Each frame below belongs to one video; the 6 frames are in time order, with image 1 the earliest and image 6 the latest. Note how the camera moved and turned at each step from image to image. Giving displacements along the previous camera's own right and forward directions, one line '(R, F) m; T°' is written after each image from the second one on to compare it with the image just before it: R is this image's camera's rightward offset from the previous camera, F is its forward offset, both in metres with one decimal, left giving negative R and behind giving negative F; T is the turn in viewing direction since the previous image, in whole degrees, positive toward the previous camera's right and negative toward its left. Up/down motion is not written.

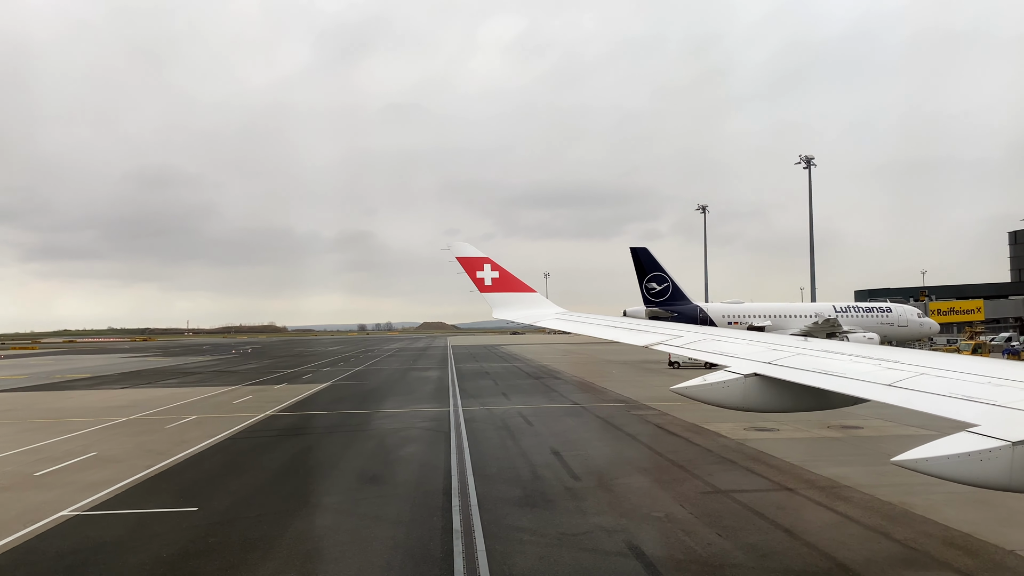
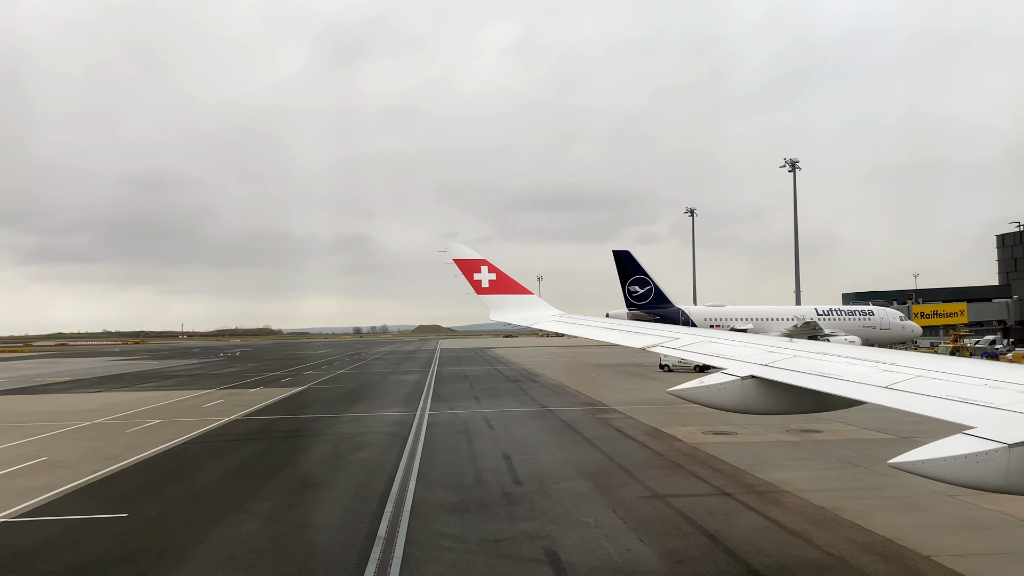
(+1.0, +0.1) m; 0°
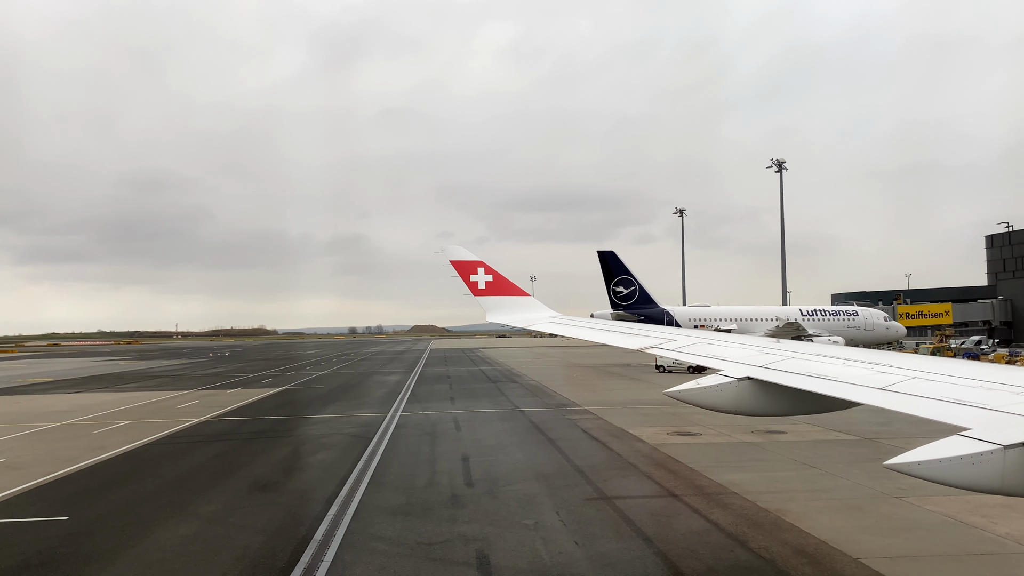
(+0.8, +0.1) m; 0°
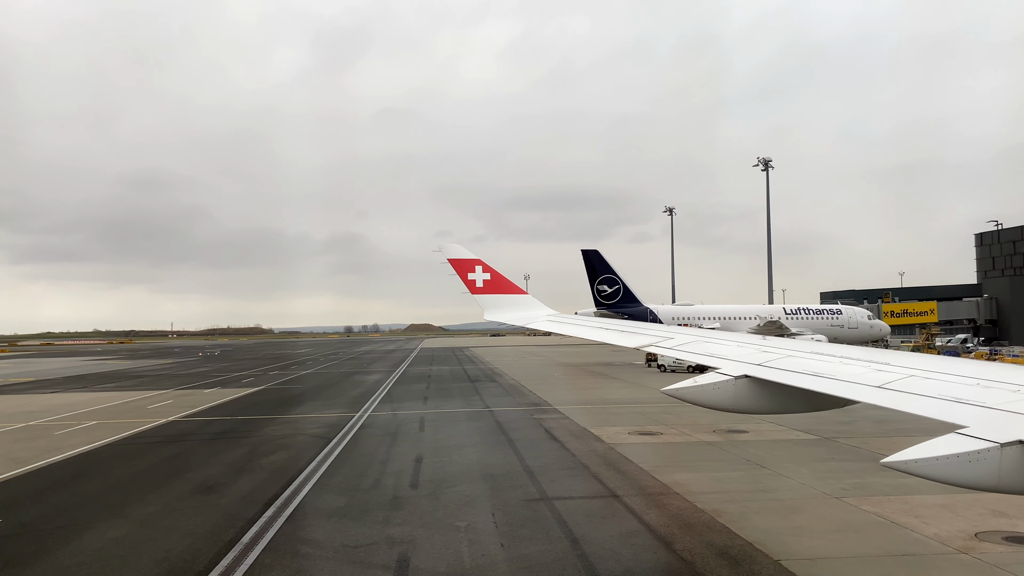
(+0.9, +0.1) m; 0°
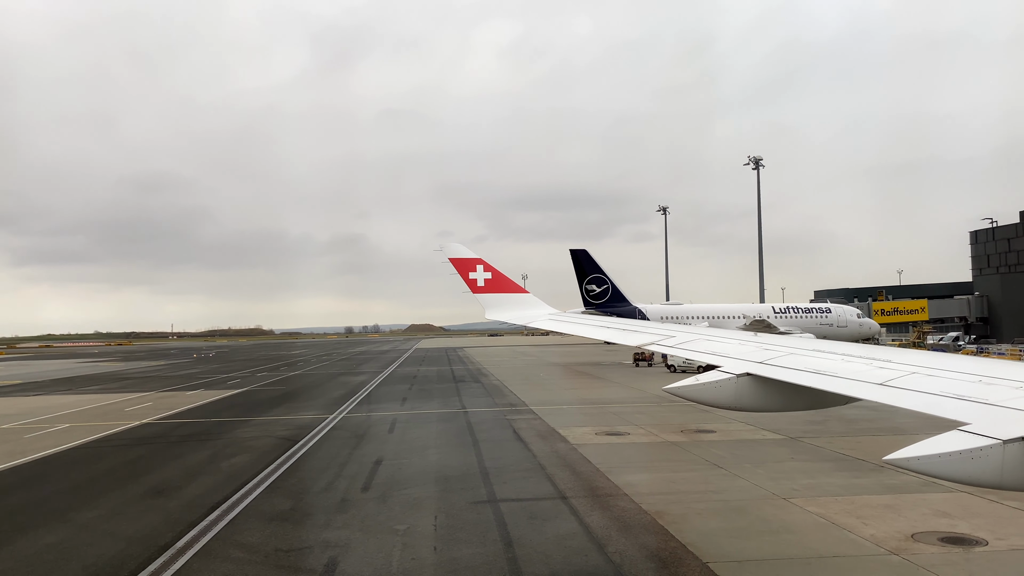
(+0.8, +0.1) m; 0°
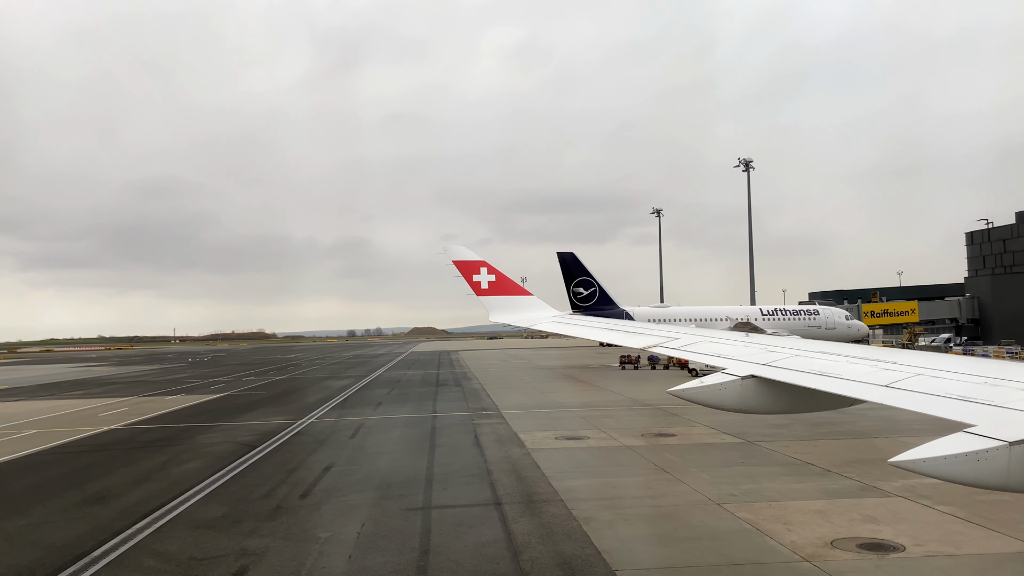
(+1.1, +0.1) m; 0°
